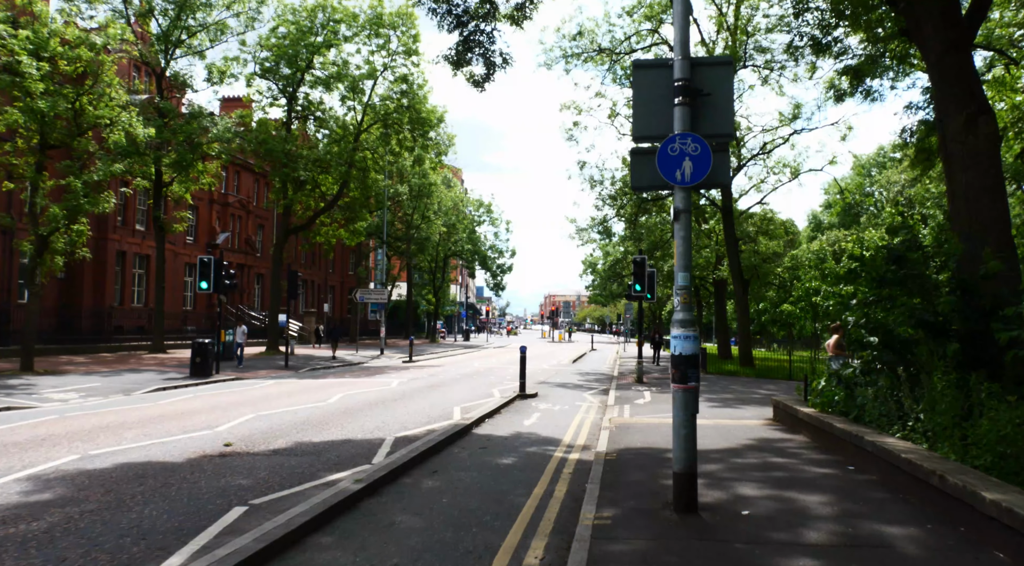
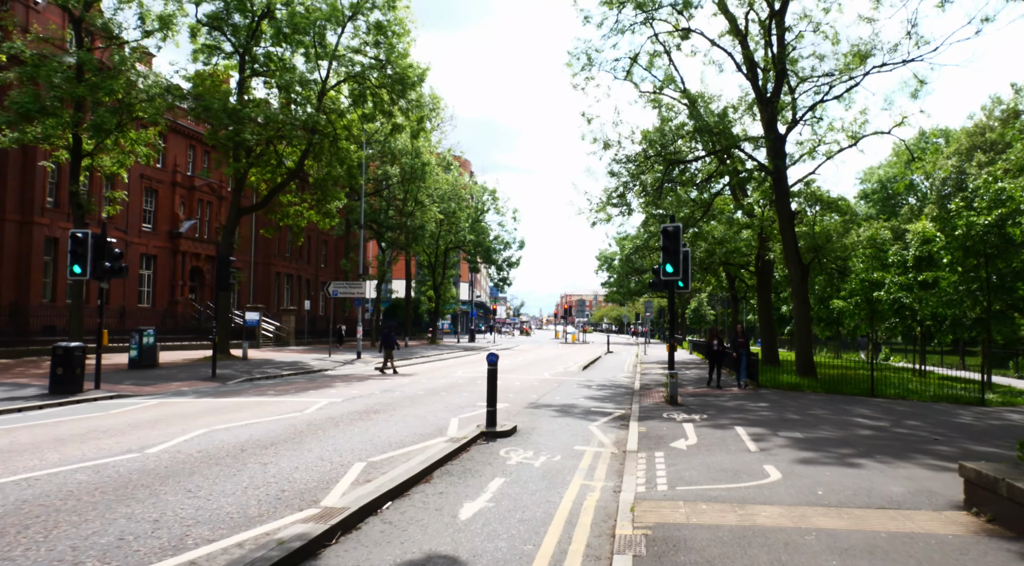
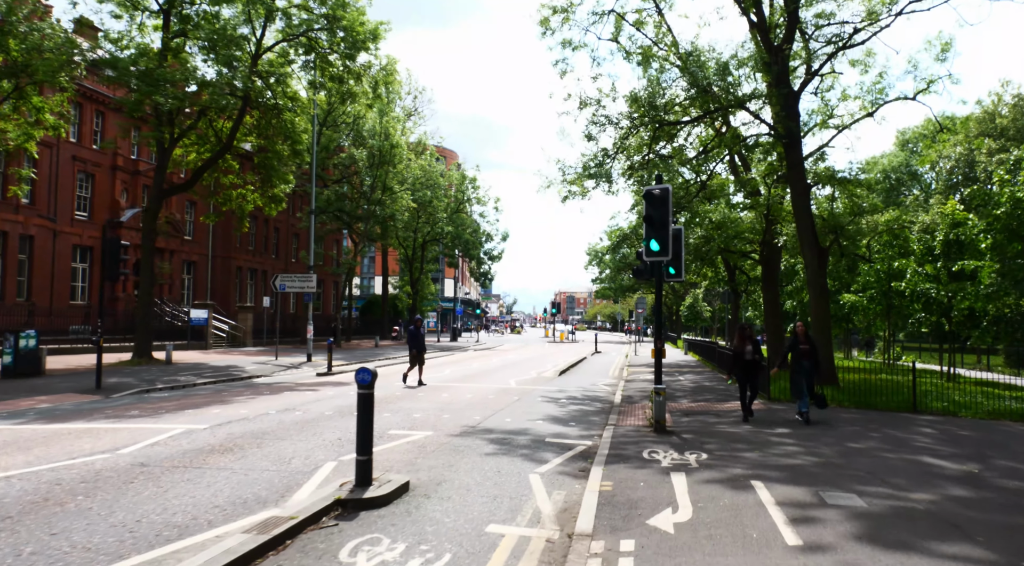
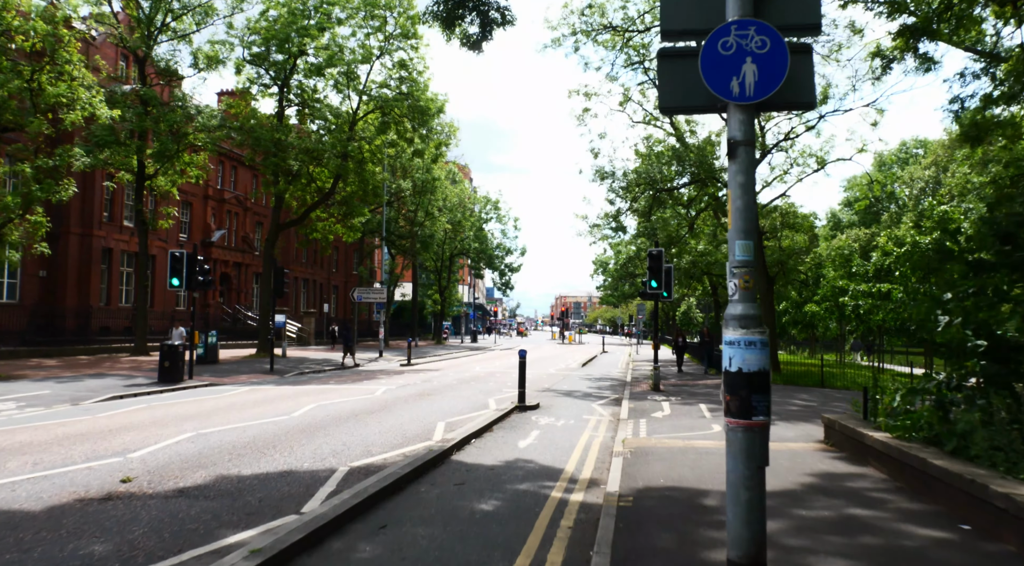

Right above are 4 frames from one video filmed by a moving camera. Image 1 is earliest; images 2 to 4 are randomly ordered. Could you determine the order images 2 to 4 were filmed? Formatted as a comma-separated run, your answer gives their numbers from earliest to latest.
4, 2, 3
